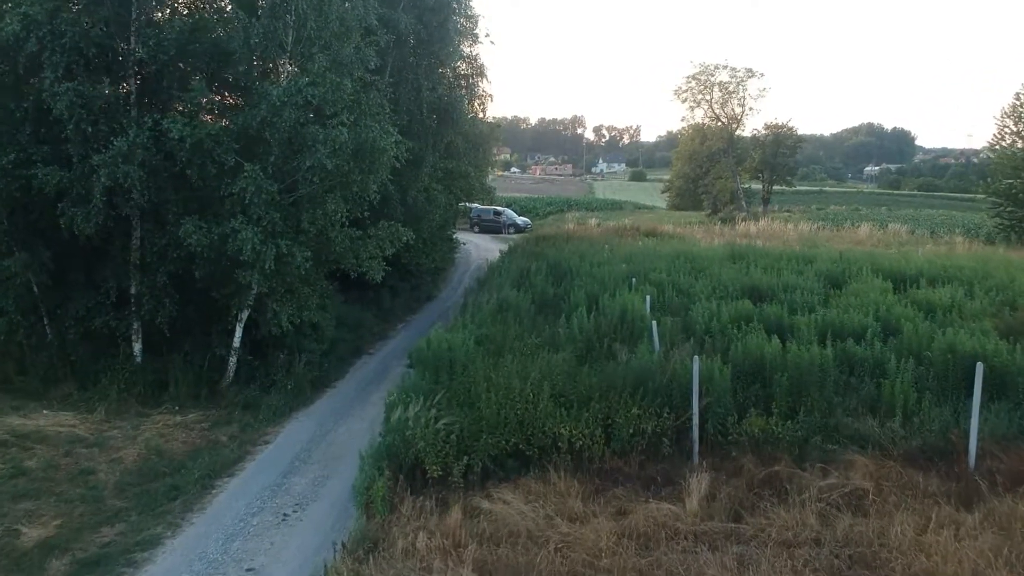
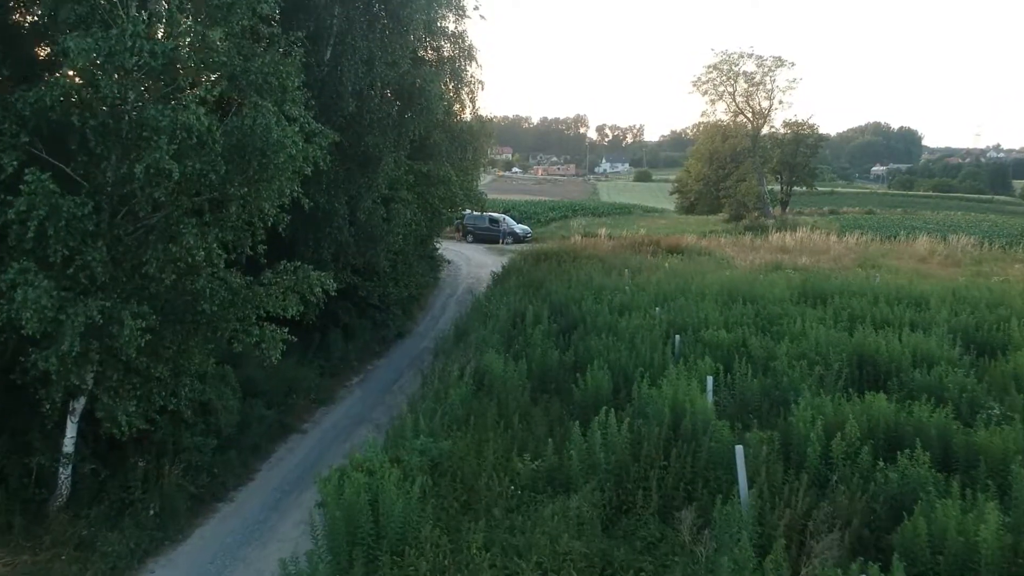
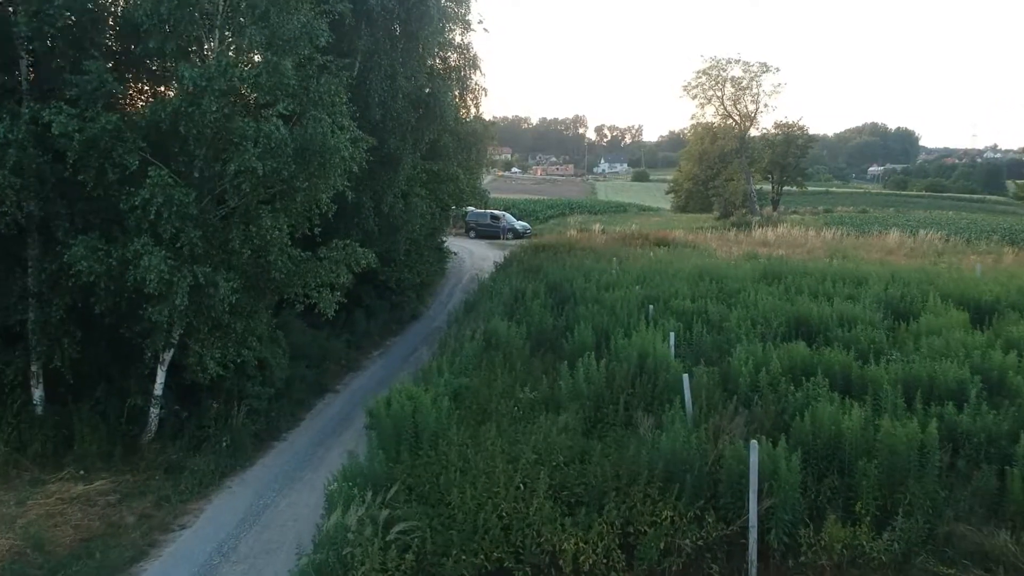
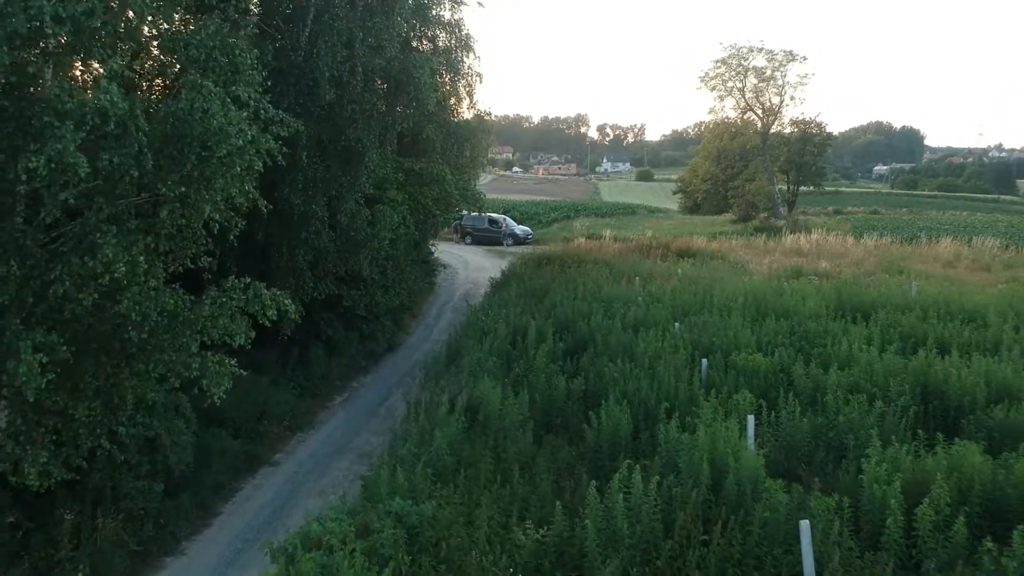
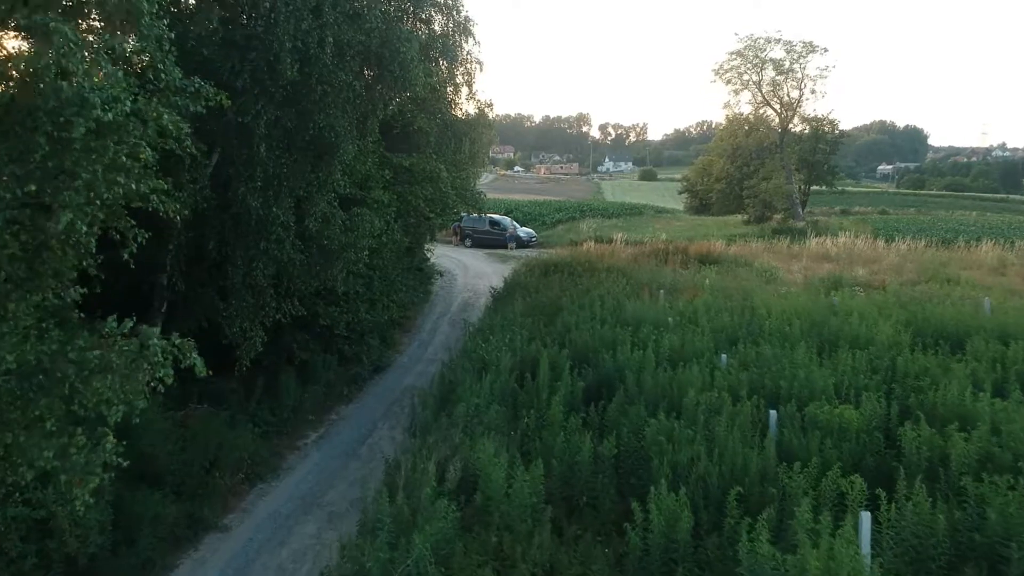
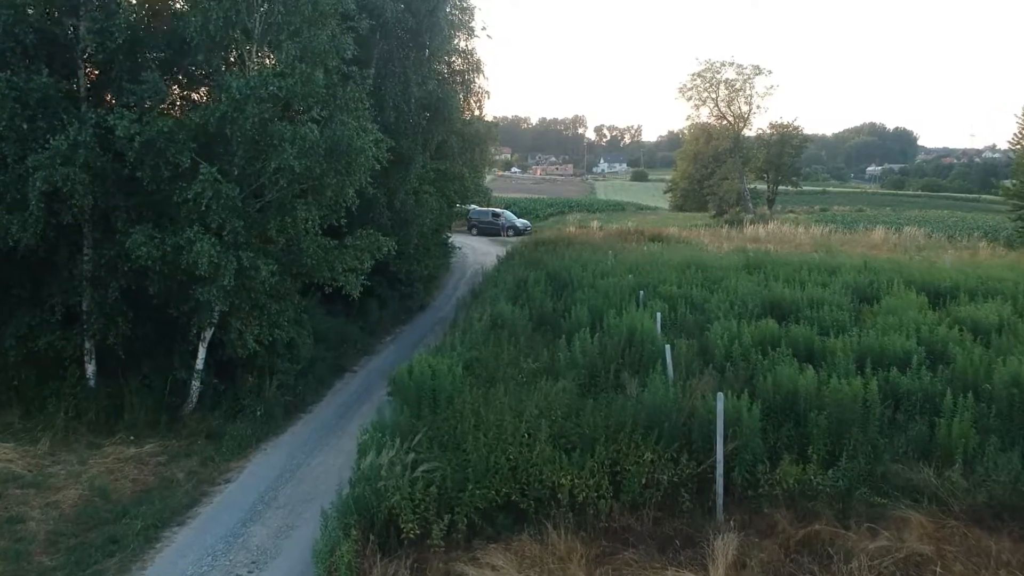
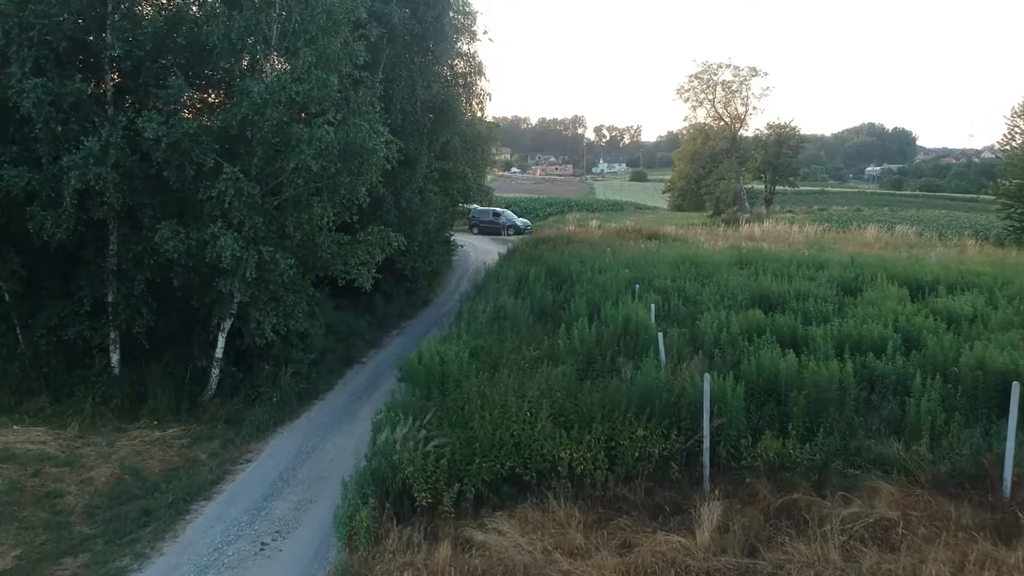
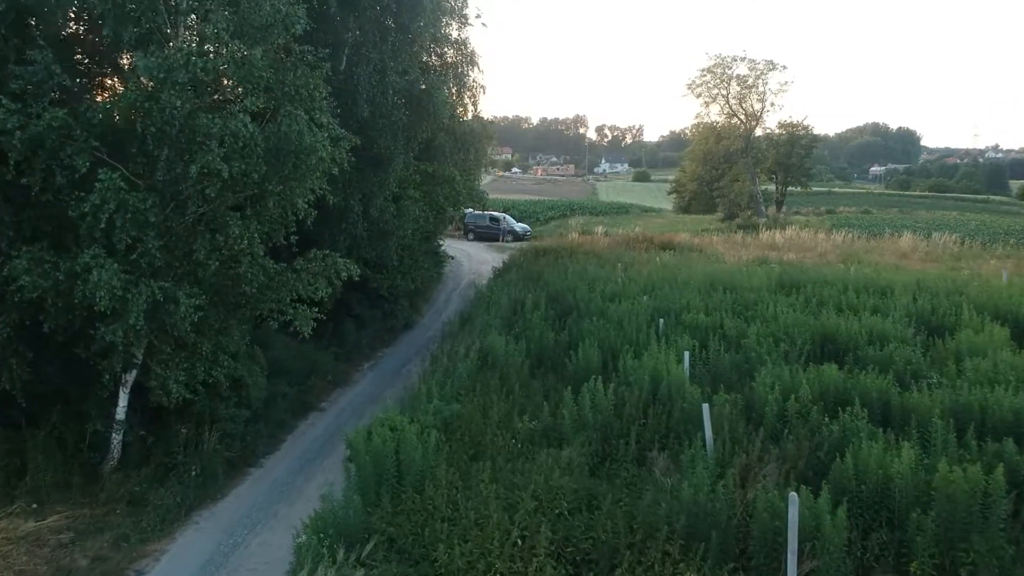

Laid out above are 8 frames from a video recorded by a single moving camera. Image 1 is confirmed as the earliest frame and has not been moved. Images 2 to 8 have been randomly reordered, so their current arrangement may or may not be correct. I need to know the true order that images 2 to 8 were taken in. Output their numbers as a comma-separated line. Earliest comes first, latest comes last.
7, 6, 3, 8, 2, 4, 5
